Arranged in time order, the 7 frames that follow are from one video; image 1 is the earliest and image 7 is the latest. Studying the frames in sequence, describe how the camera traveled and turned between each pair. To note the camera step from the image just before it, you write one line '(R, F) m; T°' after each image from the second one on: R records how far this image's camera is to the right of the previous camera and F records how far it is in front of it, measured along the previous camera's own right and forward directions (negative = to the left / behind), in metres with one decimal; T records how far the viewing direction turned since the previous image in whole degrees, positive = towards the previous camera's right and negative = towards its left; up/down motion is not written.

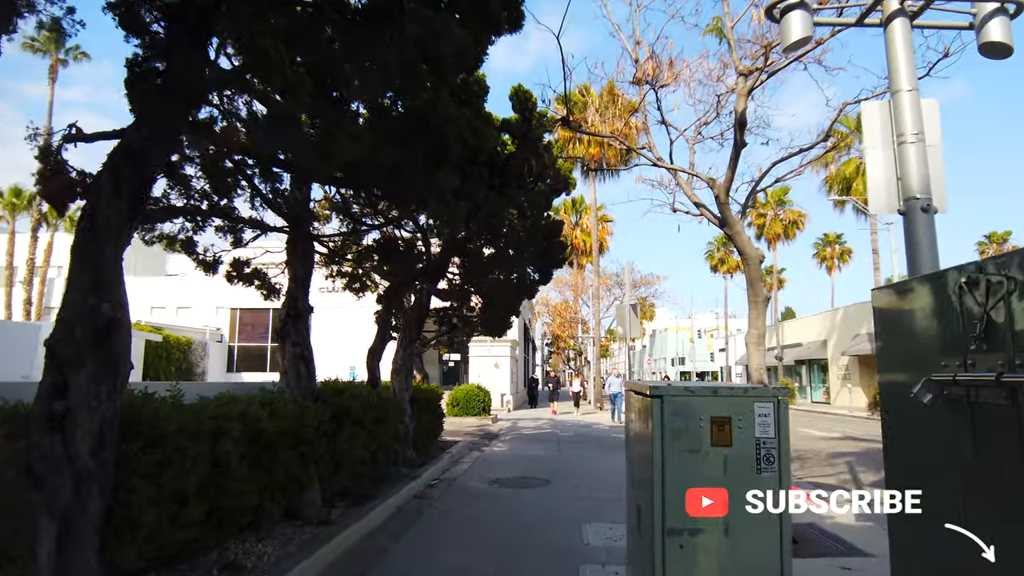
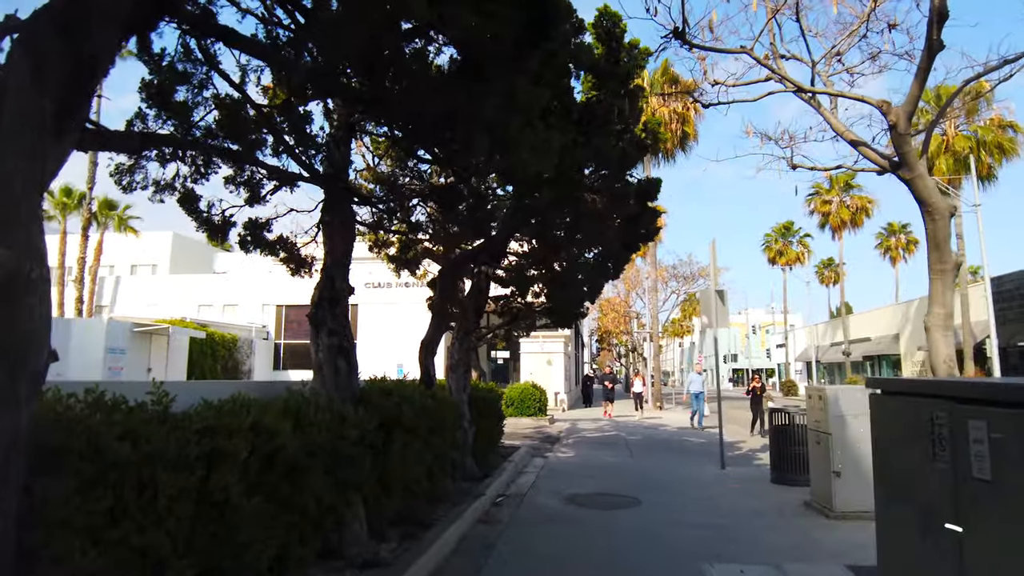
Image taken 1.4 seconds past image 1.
(-0.5, +1.8) m; -4°
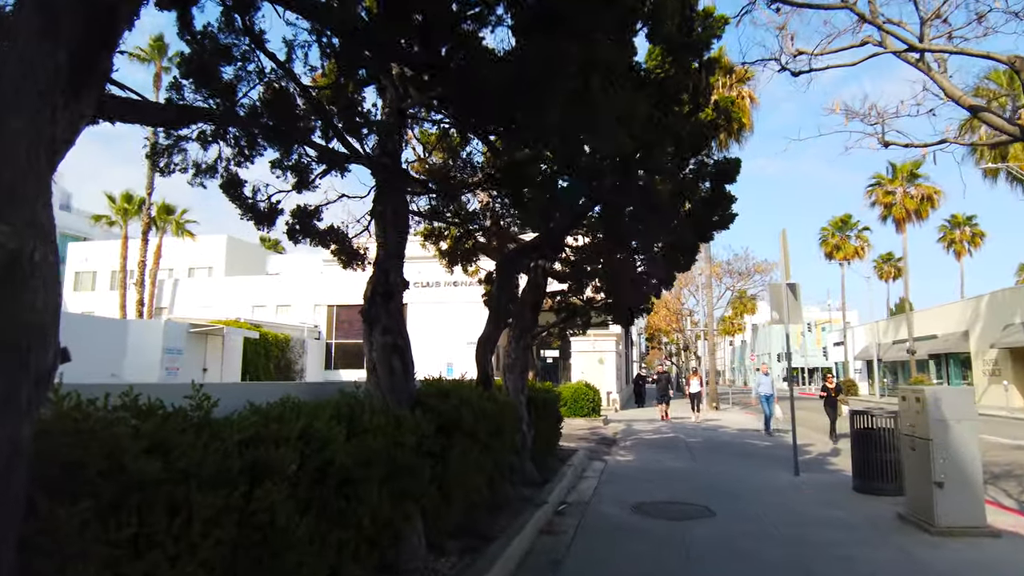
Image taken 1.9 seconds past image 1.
(-0.2, +0.6) m; -4°
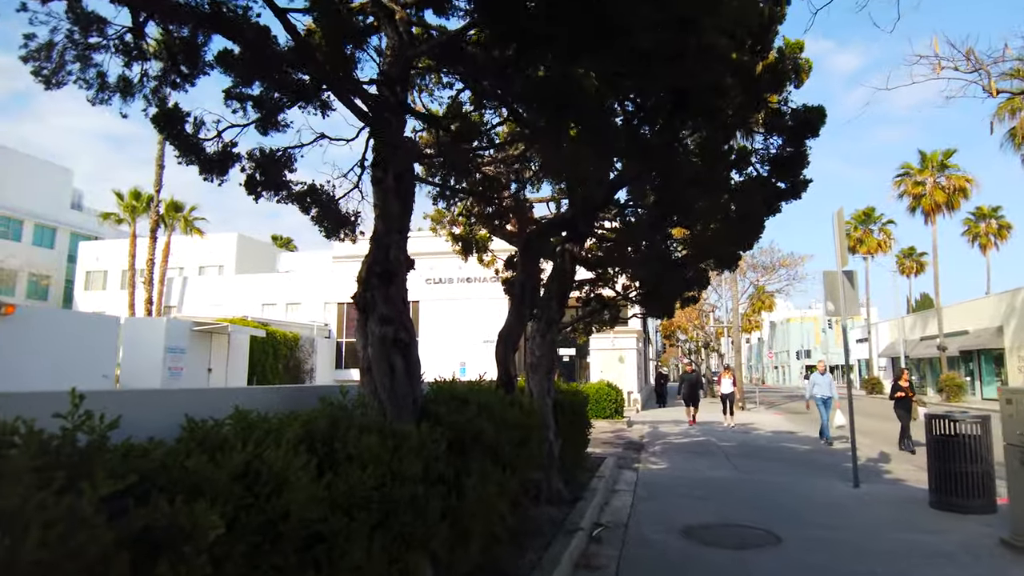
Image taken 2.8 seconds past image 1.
(-0.1, +1.3) m; -1°
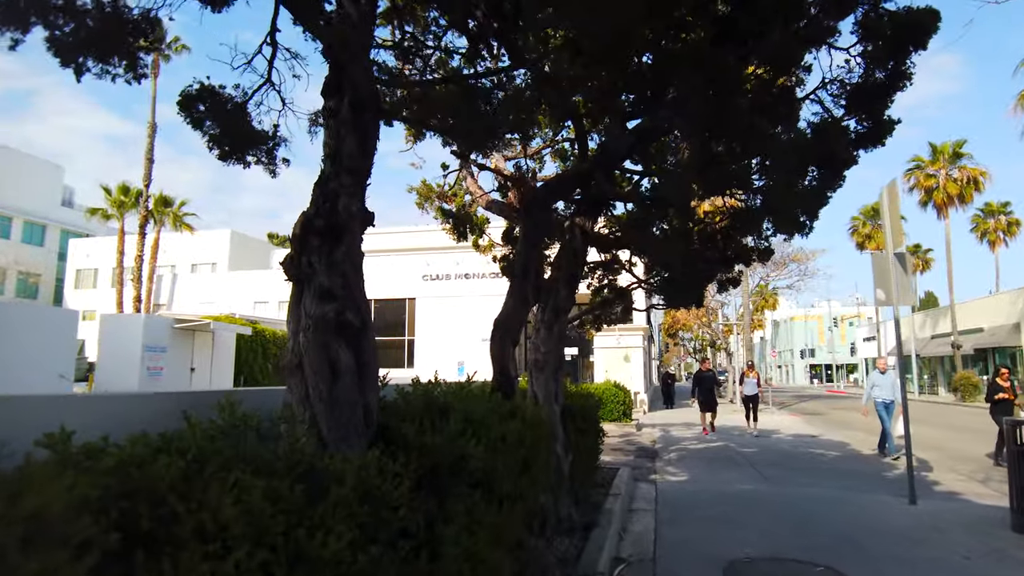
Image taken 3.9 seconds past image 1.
(0.0, +1.5) m; 0°
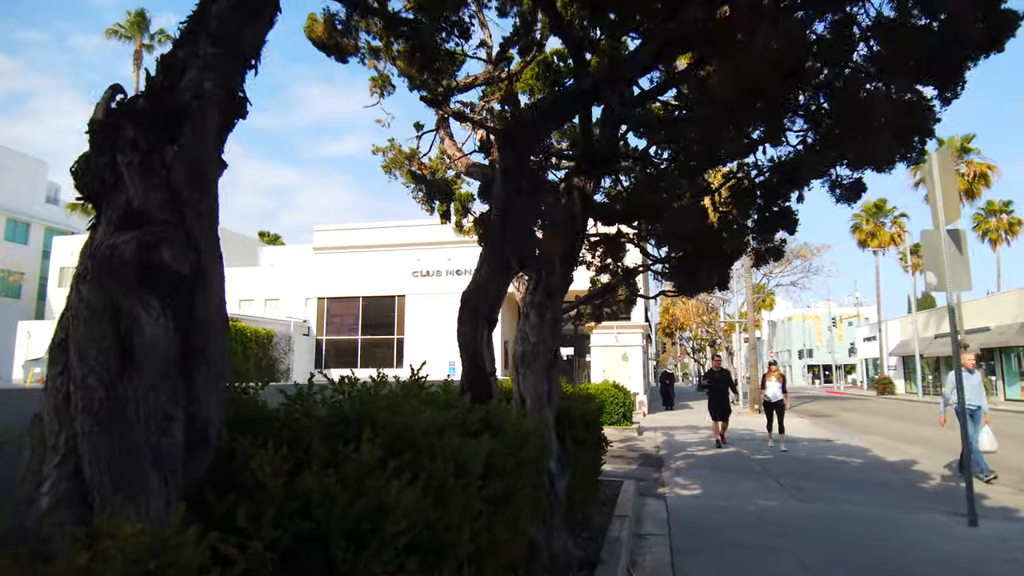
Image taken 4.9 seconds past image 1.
(+0.1, +1.5) m; 0°
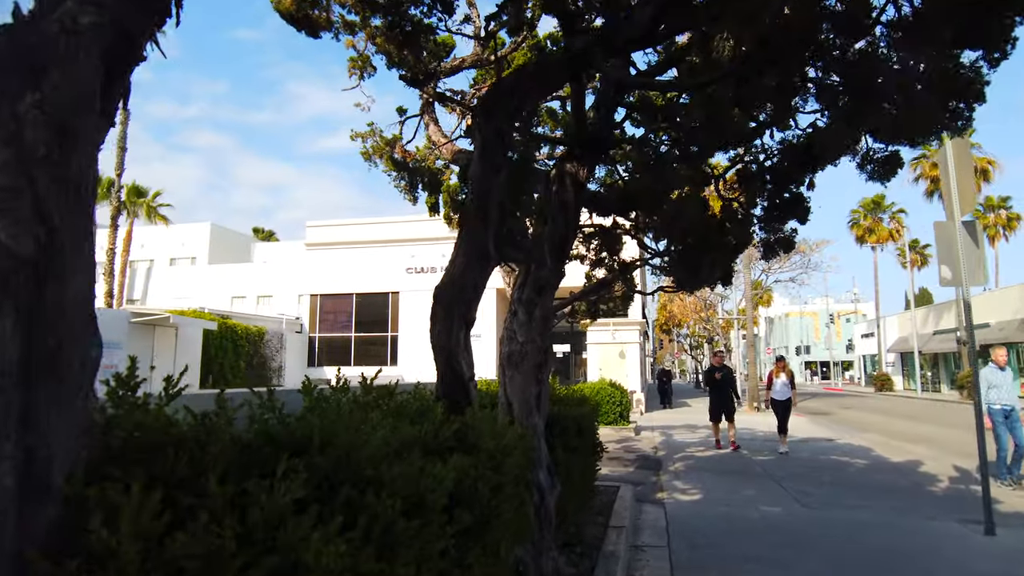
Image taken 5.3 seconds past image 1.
(+0.1, +0.5) m; 0°
